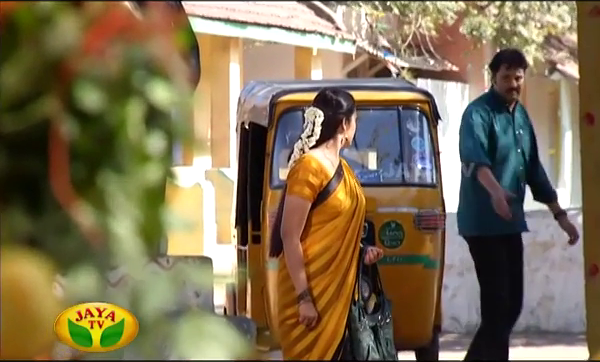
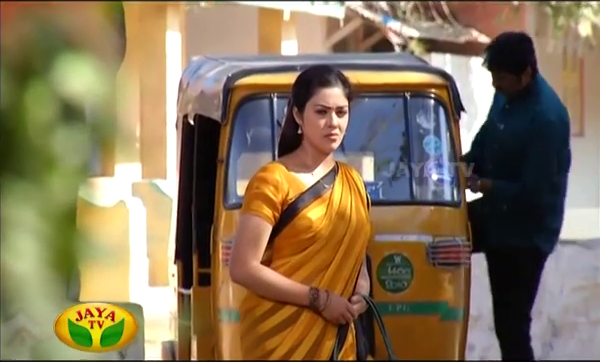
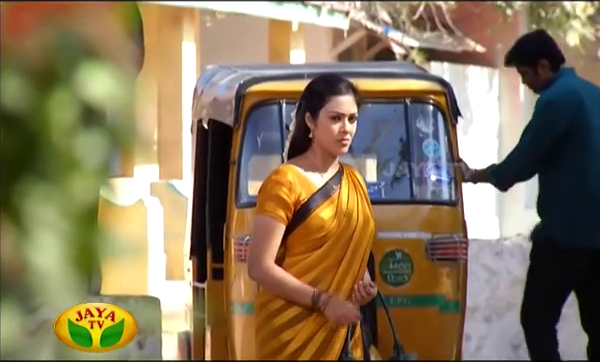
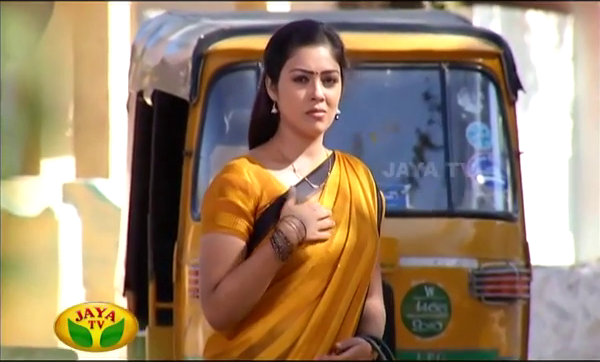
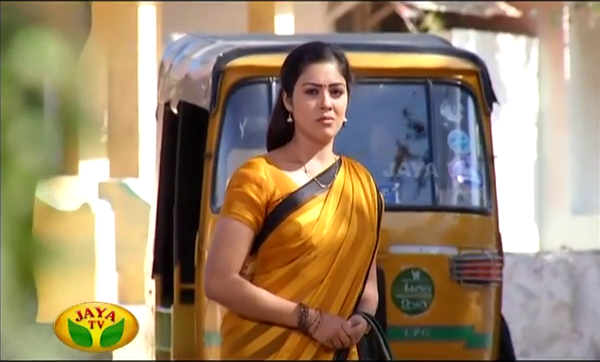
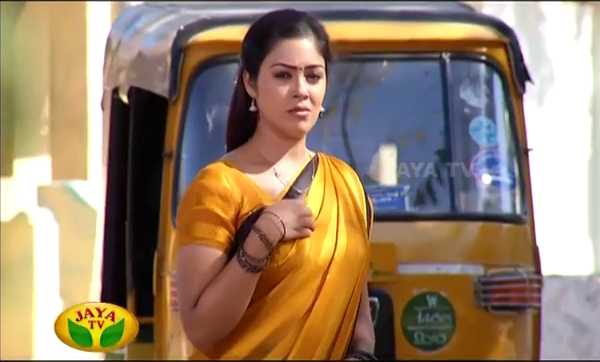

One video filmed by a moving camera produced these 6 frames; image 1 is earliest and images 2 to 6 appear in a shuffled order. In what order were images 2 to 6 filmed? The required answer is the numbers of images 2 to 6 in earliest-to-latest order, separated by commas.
3, 2, 5, 4, 6
